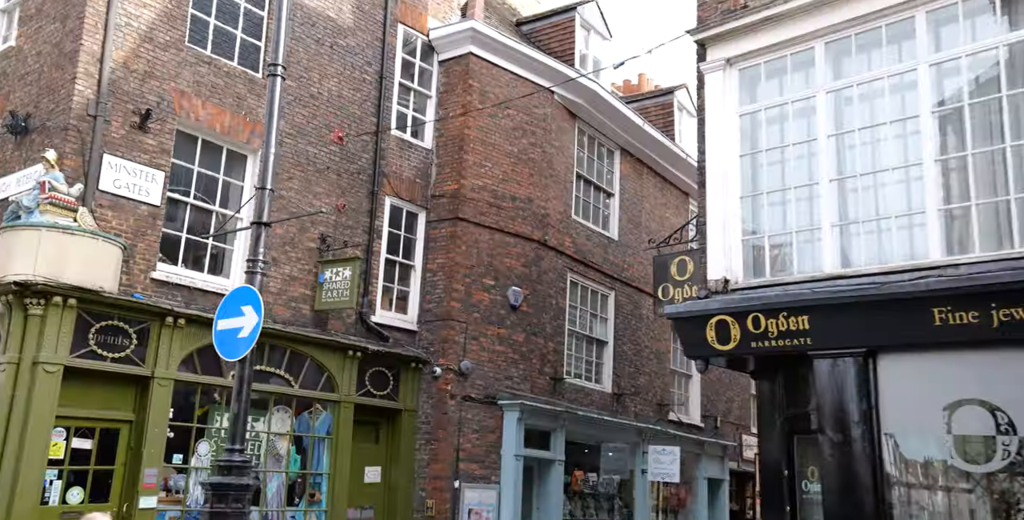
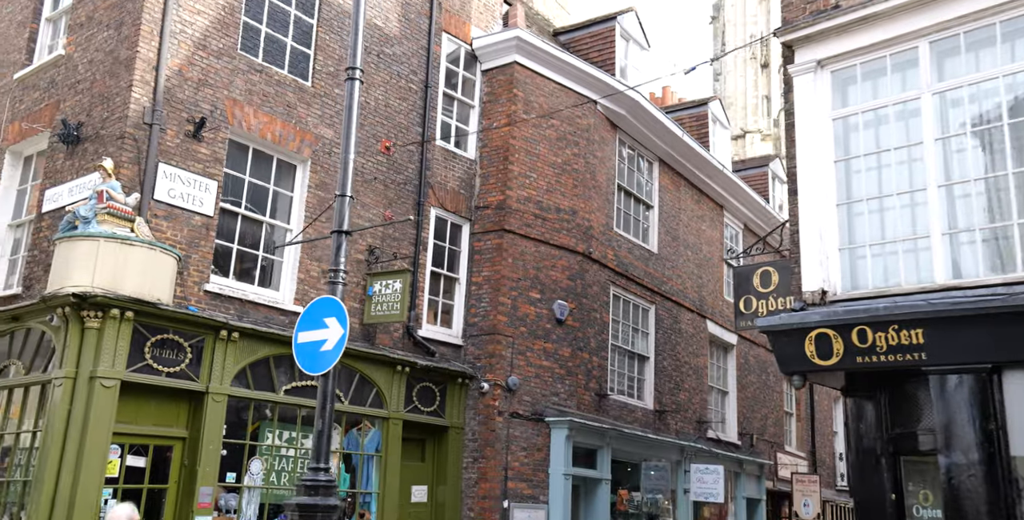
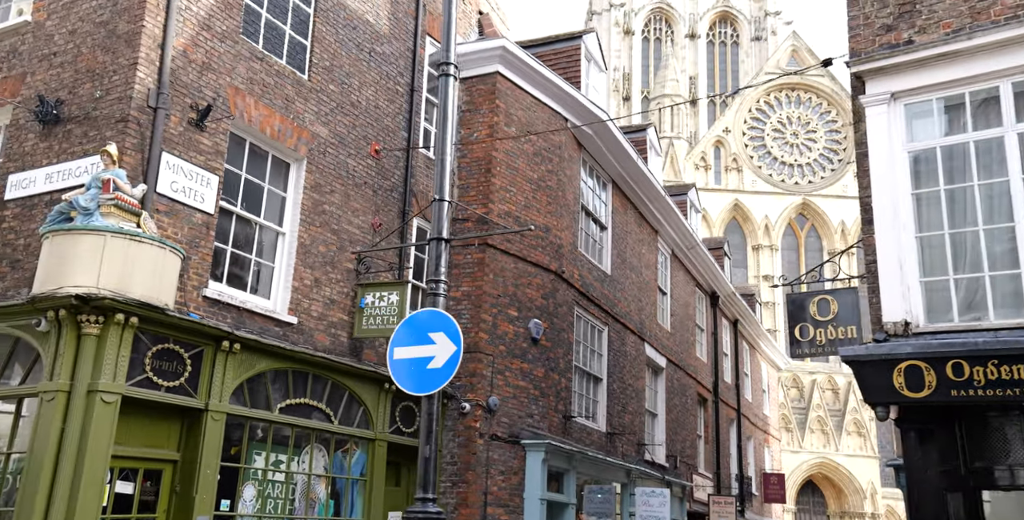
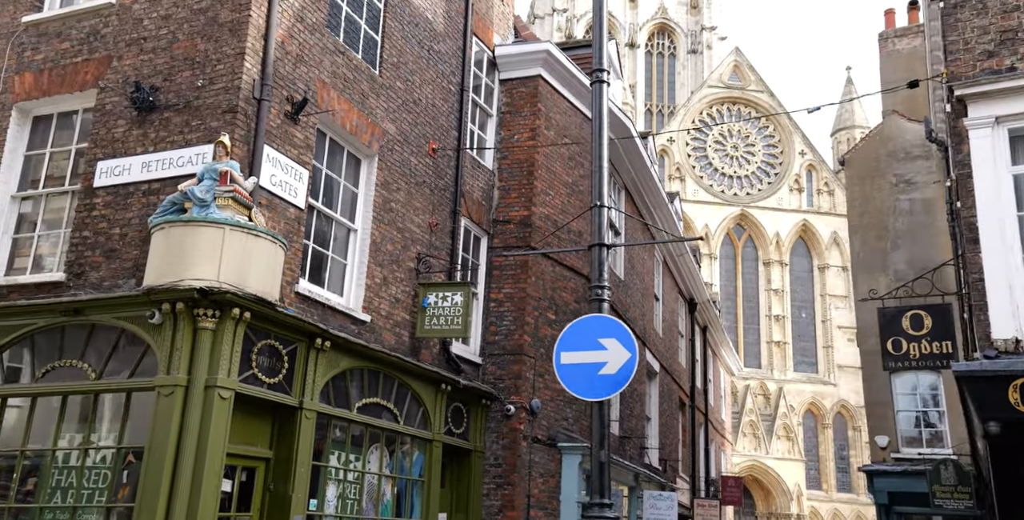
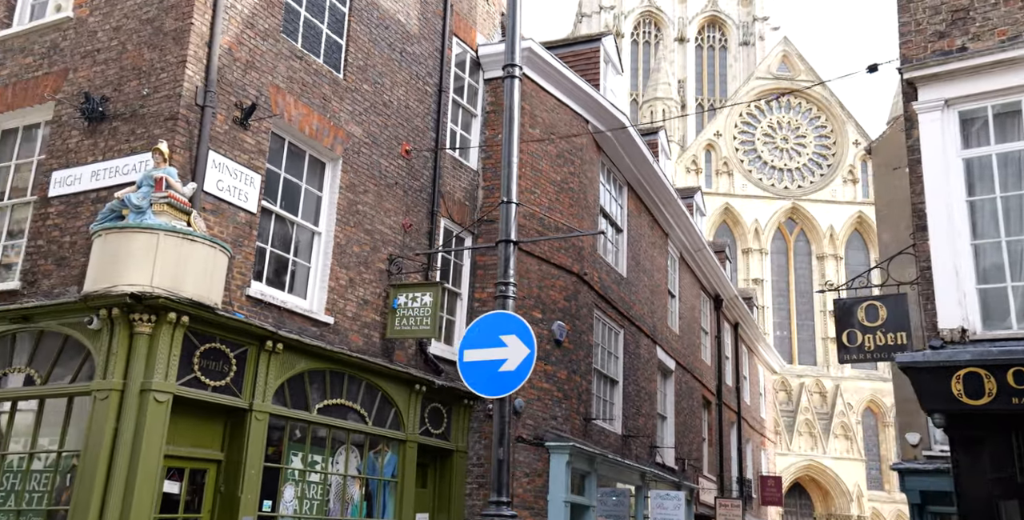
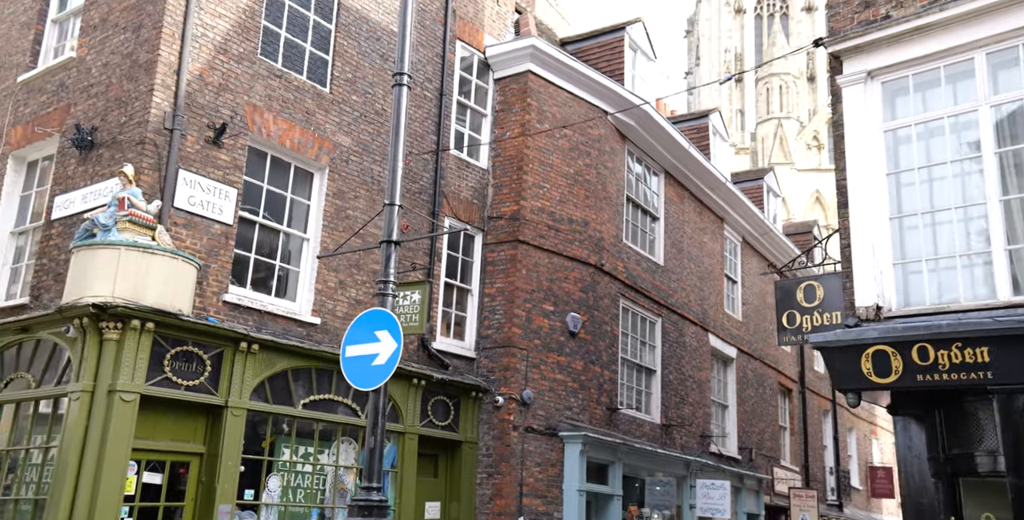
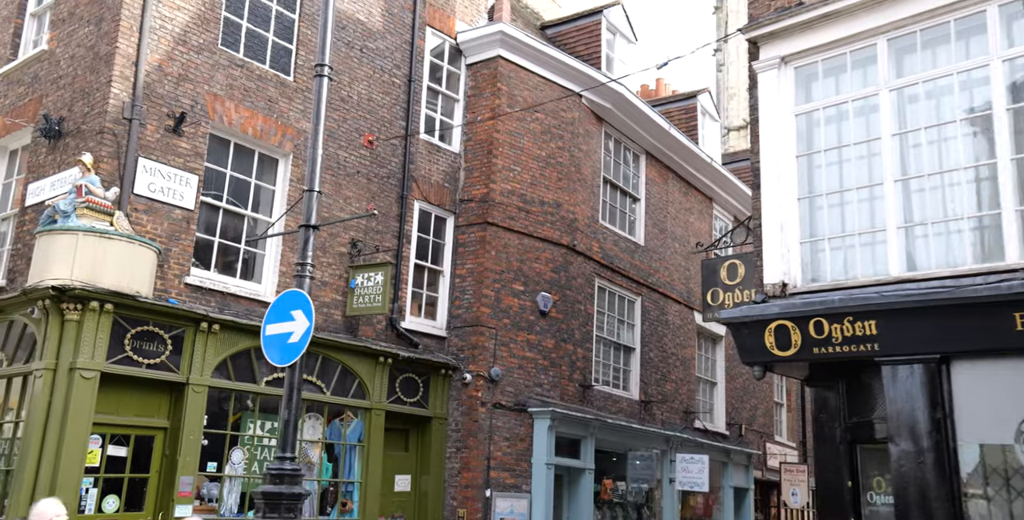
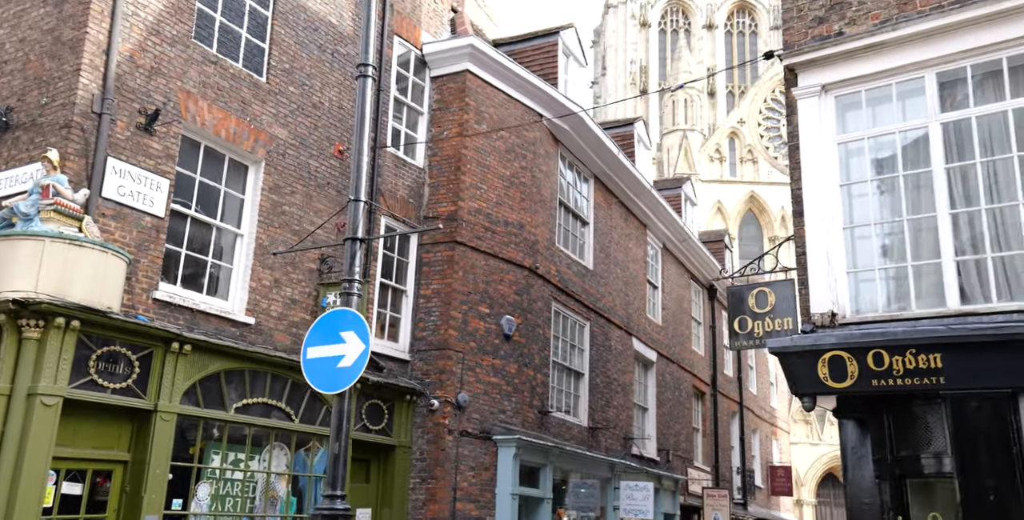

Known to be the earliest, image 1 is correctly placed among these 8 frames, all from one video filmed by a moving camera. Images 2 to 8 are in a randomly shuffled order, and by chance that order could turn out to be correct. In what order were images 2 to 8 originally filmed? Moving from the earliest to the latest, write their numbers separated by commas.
7, 2, 6, 8, 3, 5, 4
